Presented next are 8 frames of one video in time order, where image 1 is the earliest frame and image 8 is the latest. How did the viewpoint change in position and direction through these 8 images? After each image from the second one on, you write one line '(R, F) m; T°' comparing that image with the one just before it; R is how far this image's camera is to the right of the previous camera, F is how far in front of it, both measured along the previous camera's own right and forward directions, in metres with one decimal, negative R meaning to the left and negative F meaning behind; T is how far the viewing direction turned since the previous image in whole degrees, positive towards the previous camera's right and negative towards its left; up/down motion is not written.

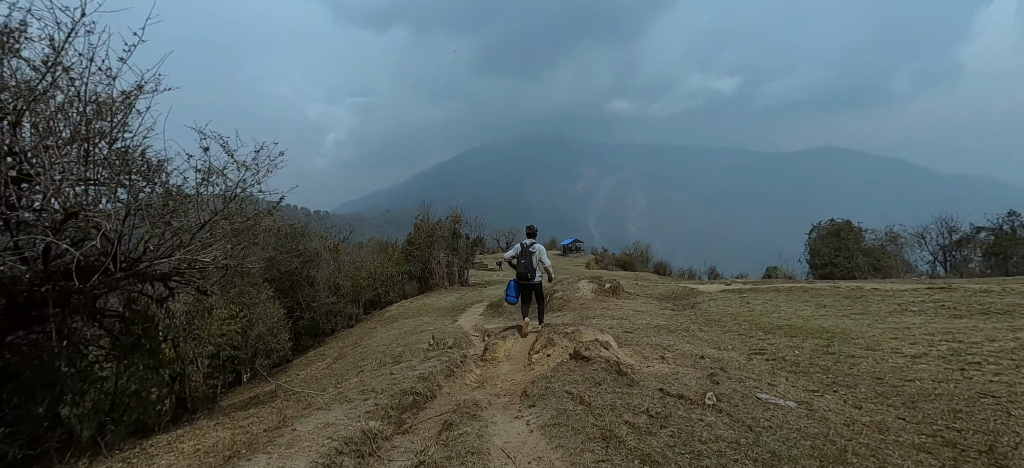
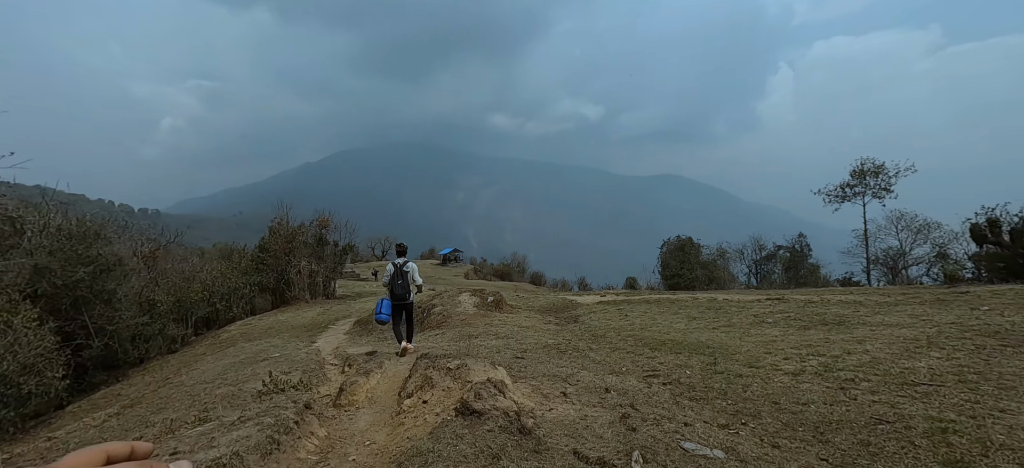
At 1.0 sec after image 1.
(0.0, +0.8) m; +14°
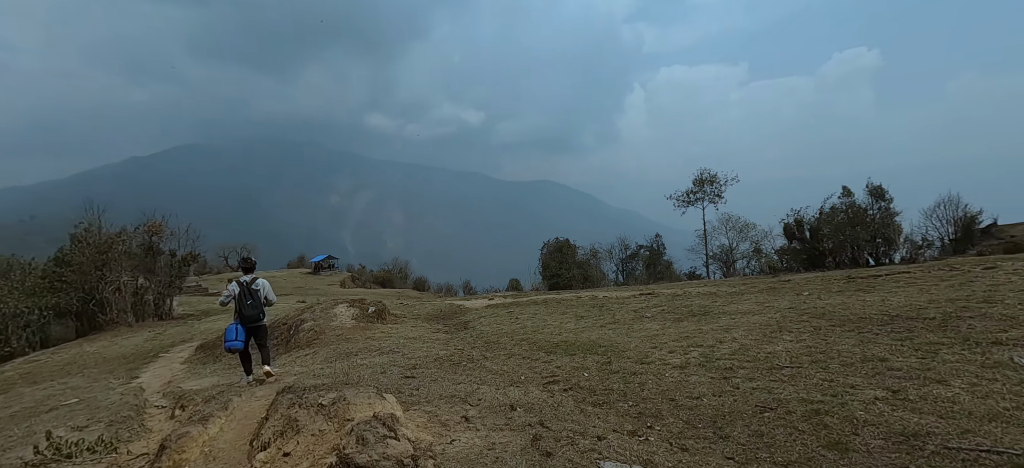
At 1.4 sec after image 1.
(0.0, +0.5) m; +13°
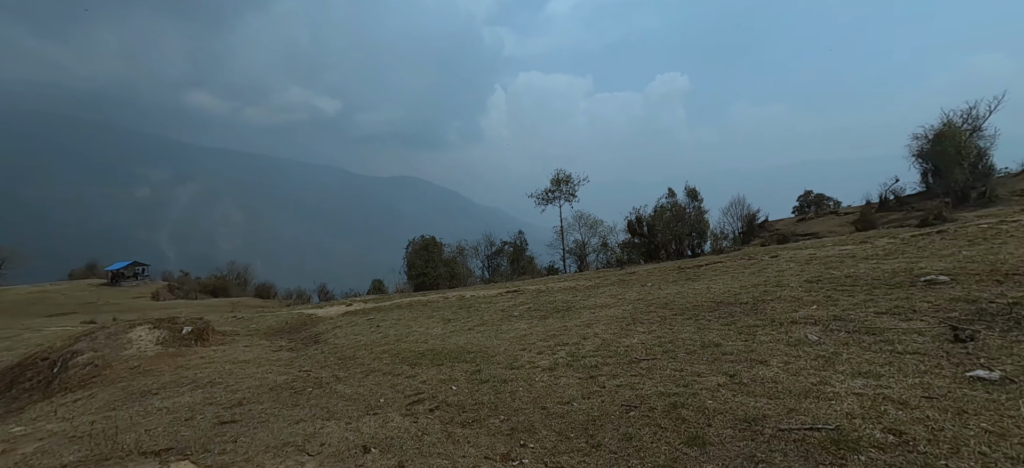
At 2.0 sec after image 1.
(+0.1, +0.4) m; +15°
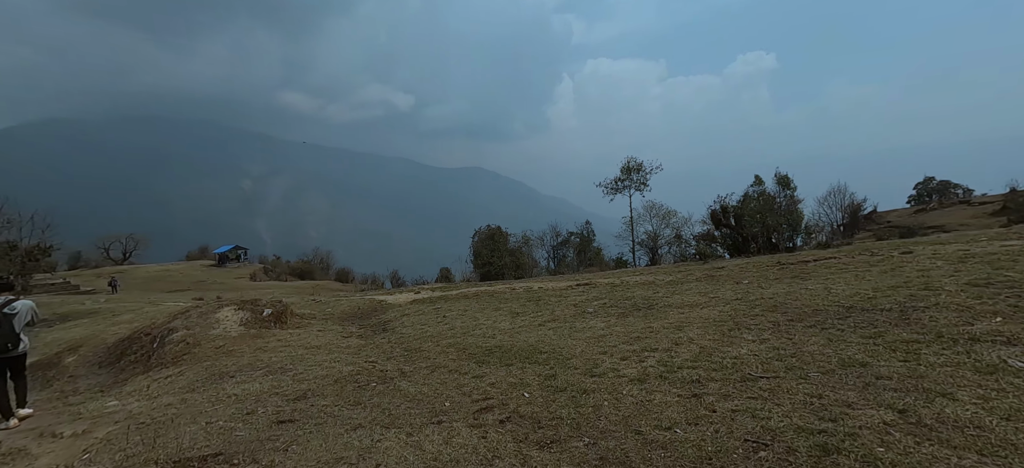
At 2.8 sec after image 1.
(-0.2, +0.6) m; -7°
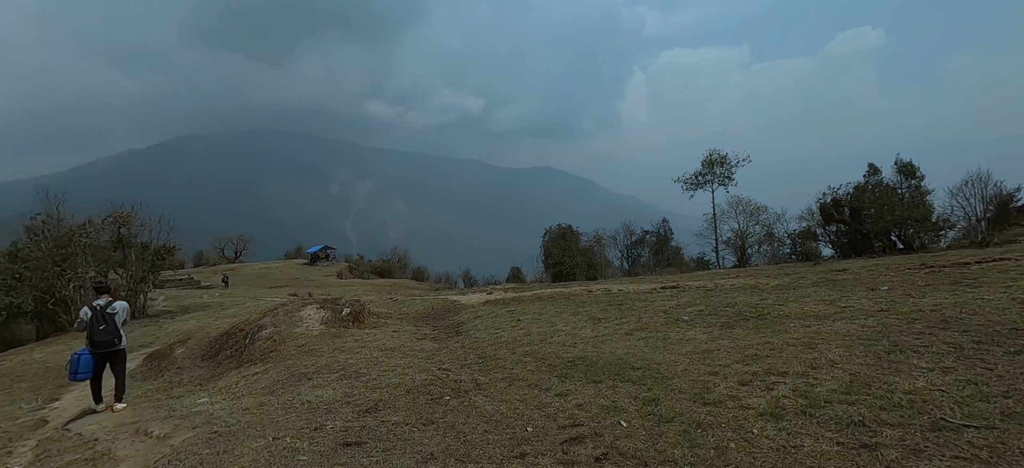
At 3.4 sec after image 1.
(-0.2, +0.7) m; -8°
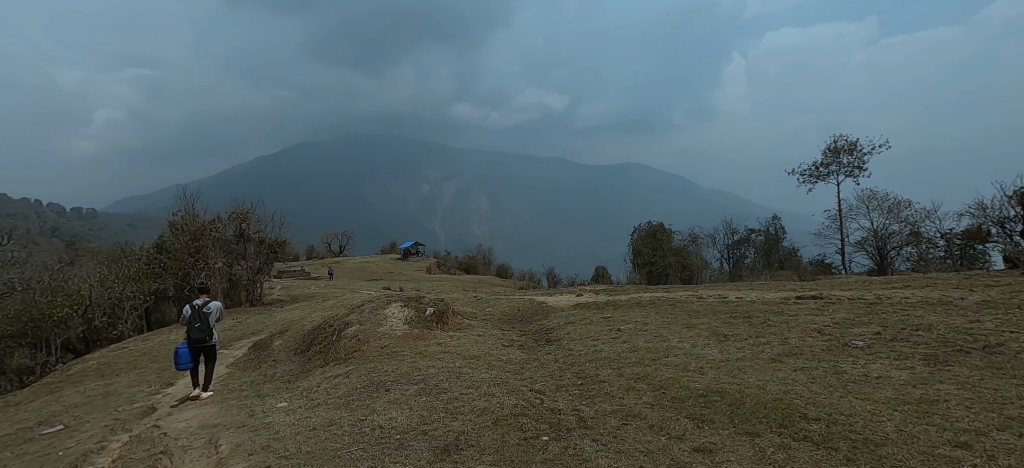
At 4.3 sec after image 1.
(-0.3, +1.2) m; -9°
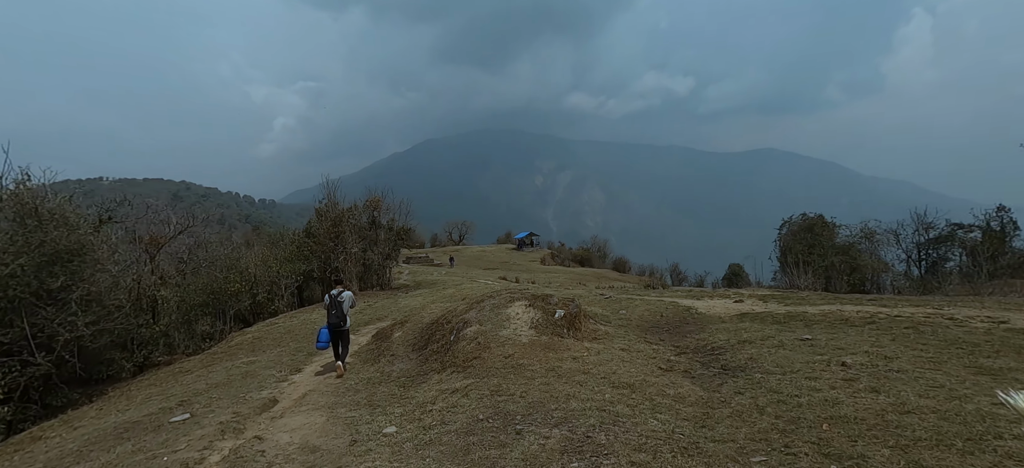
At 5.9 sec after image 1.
(-0.7, +2.2) m; -13°
